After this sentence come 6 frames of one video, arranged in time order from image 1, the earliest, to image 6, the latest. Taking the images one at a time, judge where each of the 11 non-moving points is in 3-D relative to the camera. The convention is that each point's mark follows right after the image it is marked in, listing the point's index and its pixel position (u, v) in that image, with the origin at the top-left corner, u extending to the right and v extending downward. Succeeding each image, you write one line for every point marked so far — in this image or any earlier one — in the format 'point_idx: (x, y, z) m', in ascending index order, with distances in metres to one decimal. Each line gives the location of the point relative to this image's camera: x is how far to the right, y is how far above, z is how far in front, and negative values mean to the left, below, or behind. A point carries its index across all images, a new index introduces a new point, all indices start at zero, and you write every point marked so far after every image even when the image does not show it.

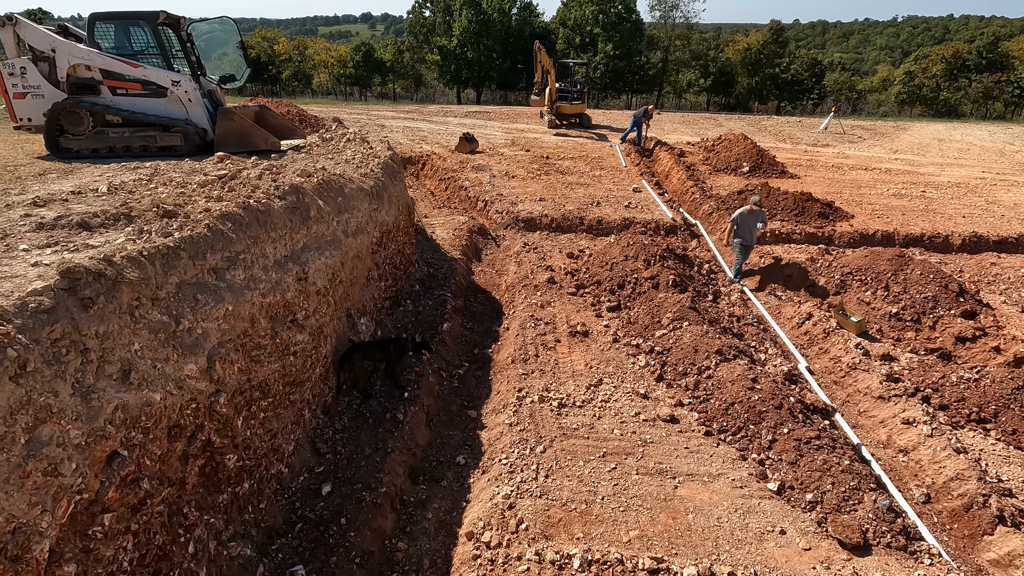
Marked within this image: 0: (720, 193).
0: (+4.9, +2.3, +12.7) m
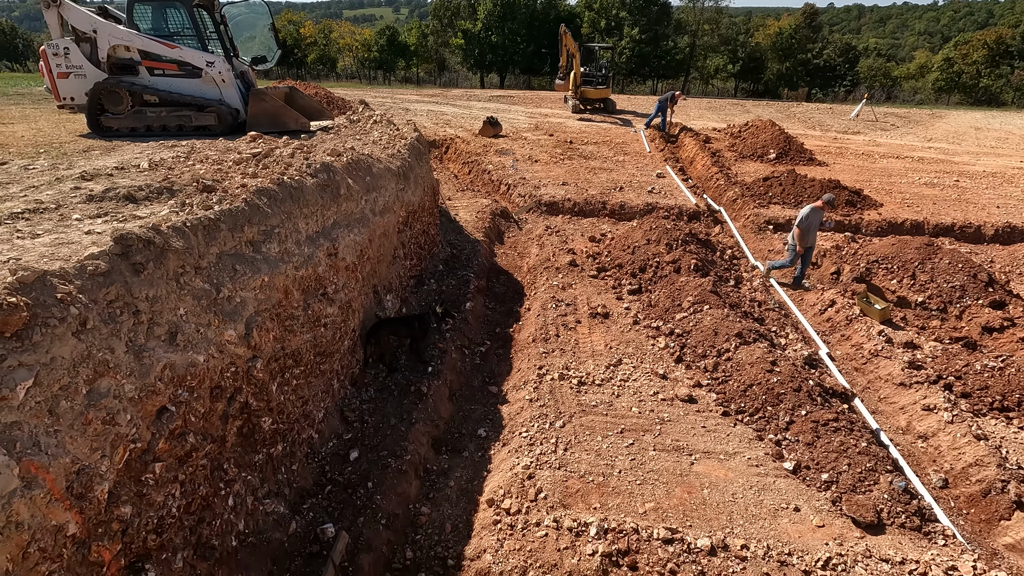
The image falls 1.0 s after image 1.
0: (+5.5, +2.6, +12.6) m
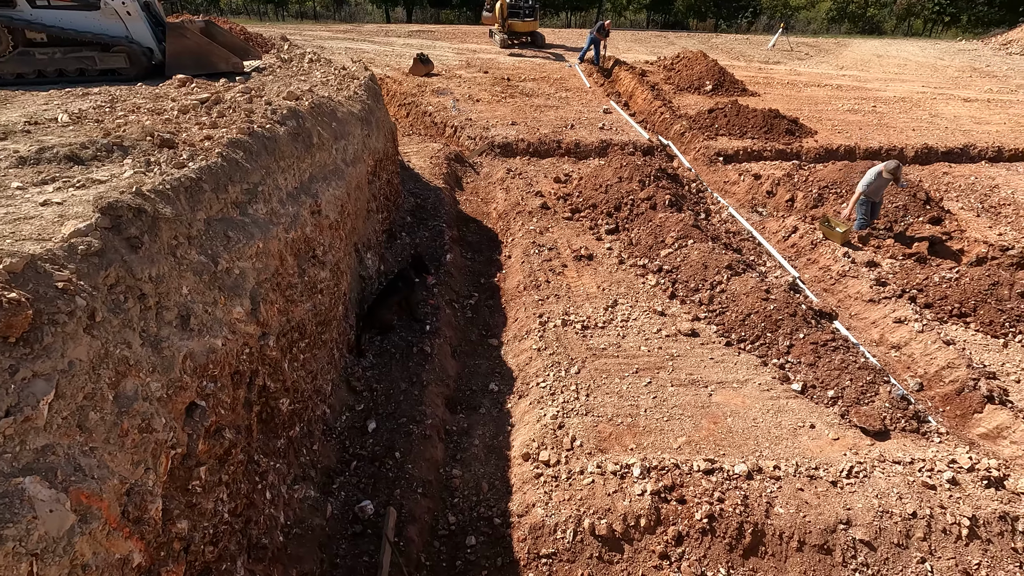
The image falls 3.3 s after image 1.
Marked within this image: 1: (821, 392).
0: (+4.2, +4.2, +12.7) m
1: (+2.9, -1.0, +5.0) m
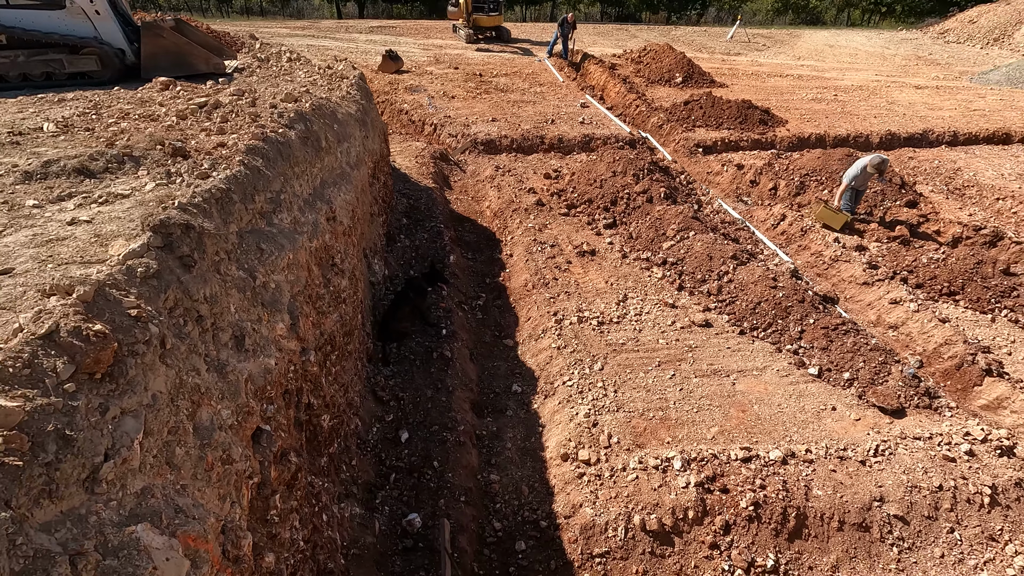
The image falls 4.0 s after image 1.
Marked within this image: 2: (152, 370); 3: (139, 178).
0: (+3.7, +4.4, +12.9) m
1: (+3.2, -0.8, +5.2) m
2: (-1.4, -0.3, +2.1) m
3: (-2.4, +0.7, +3.4) m
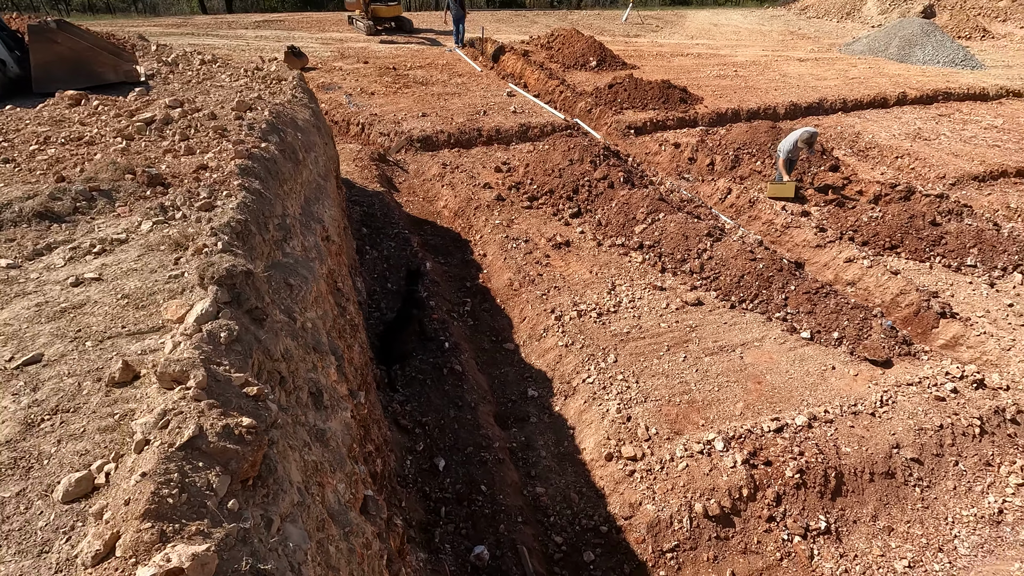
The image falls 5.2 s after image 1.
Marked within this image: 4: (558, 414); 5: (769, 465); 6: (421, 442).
0: (+1.8, +4.9, +13.1) m
1: (+3.3, -0.5, +5.6) m
2: (-0.7, -0.5, +1.7) m
3: (-2.1, +0.4, +2.8) m
4: (+0.4, -1.2, +5.0) m
5: (+2.0, -1.4, +4.3) m
6: (-0.7, -1.3, +4.4) m
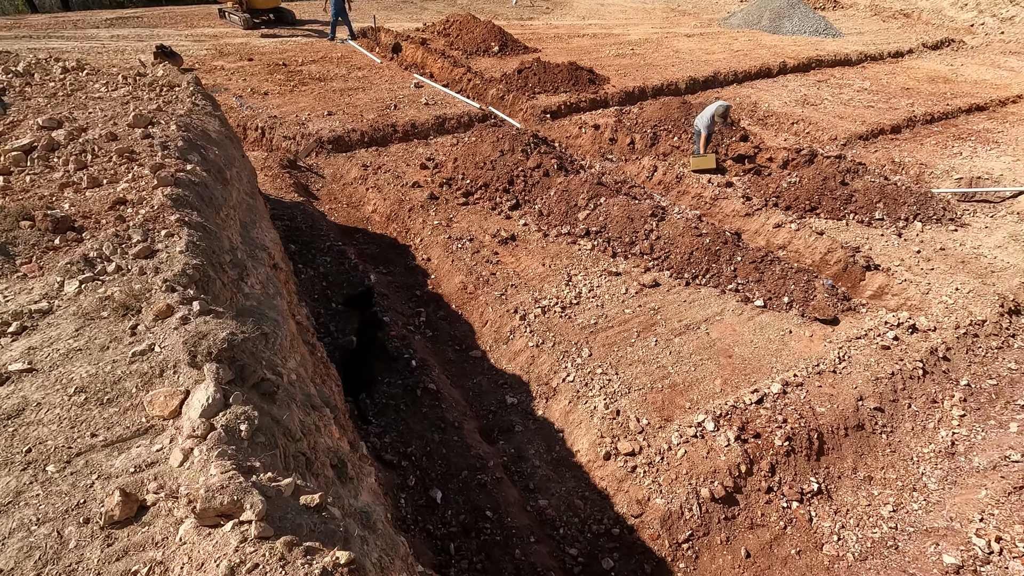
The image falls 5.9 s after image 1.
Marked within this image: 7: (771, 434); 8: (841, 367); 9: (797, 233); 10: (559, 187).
0: (-0.4, +5.1, +12.8) m
1: (+2.9, -0.1, +5.8) m
2: (-0.4, -0.7, +1.3) m
3: (-2.0, 0.0, +2.2) m
4: (+0.3, -1.2, +4.8) m
5: (+2.0, -1.2, +4.4) m
6: (-0.8, -1.4, +4.0) m
7: (+2.1, -1.2, +4.4) m
8: (+3.1, -0.8, +5.1) m
9: (+3.8, +0.7, +7.1) m
10: (+0.6, +1.4, +7.4) m
